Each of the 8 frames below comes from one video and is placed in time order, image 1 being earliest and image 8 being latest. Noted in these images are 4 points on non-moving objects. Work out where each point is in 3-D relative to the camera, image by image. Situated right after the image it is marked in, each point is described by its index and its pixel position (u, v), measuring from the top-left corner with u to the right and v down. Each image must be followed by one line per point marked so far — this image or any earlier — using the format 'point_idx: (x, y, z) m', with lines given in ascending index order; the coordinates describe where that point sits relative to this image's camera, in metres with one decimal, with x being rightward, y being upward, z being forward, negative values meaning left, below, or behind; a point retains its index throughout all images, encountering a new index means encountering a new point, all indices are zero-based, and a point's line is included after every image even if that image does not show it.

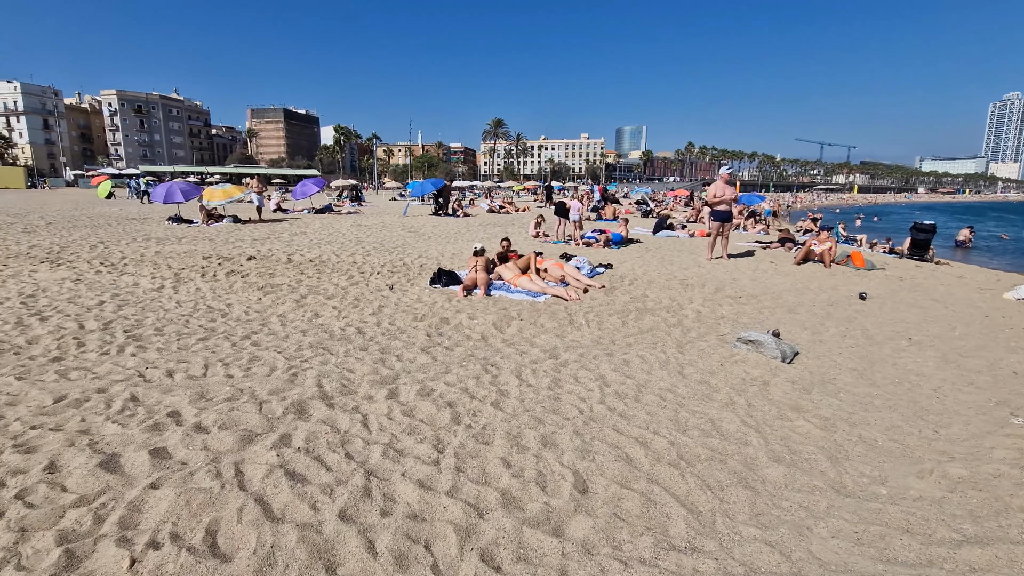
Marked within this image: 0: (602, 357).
0: (+0.8, -0.7, +4.8) m
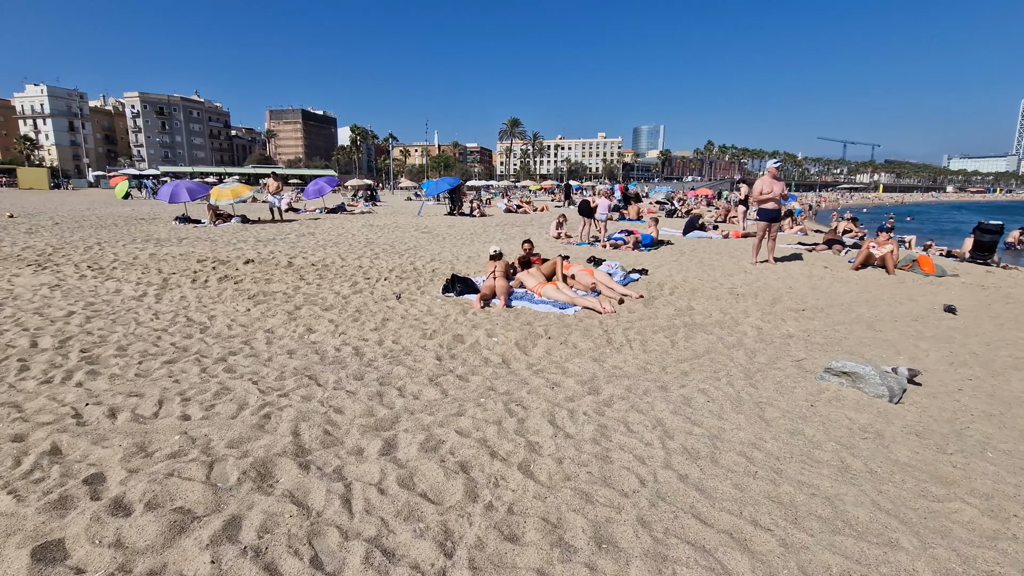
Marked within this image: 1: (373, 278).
0: (+1.1, -0.8, +3.8) m
1: (-2.1, +0.1, +7.8) m
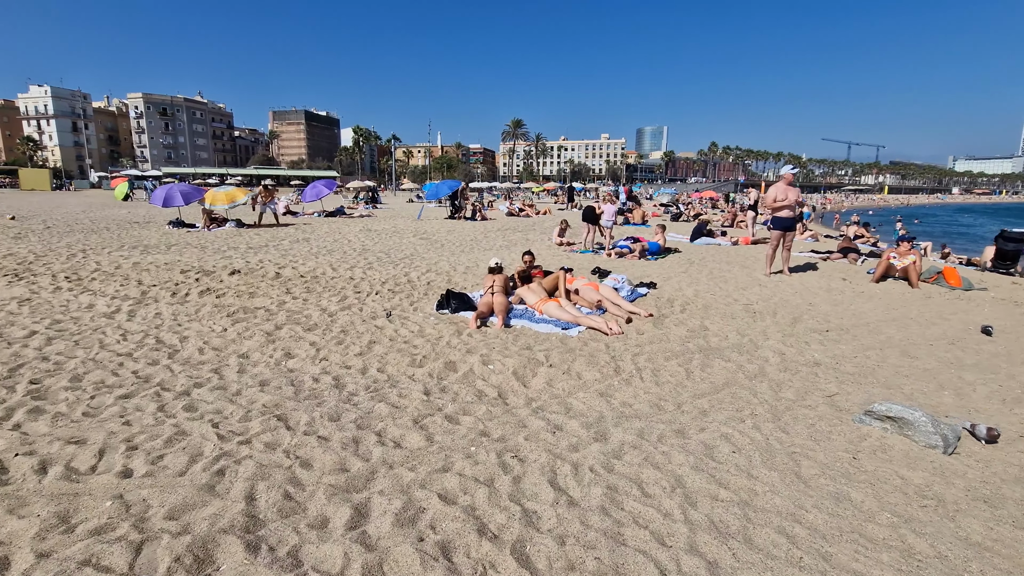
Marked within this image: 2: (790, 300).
0: (+1.0, -1.0, +3.3) m
1: (-2.1, -0.1, +7.3) m
2: (+3.8, -0.2, +7.1) m
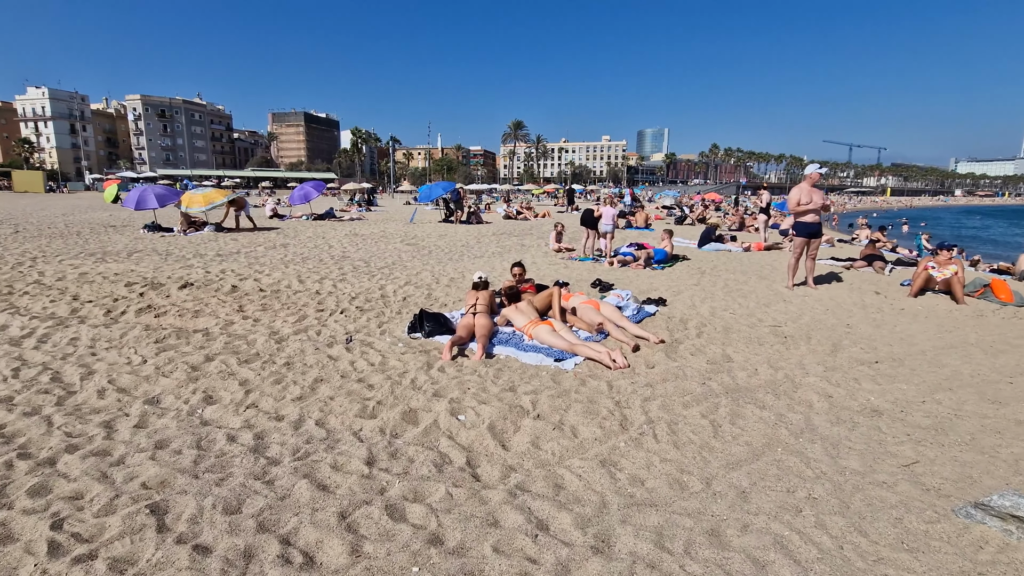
0: (+0.9, -1.2, +2.3) m
1: (-2.3, -0.3, +6.3) m
2: (+3.7, -0.4, +6.1) m
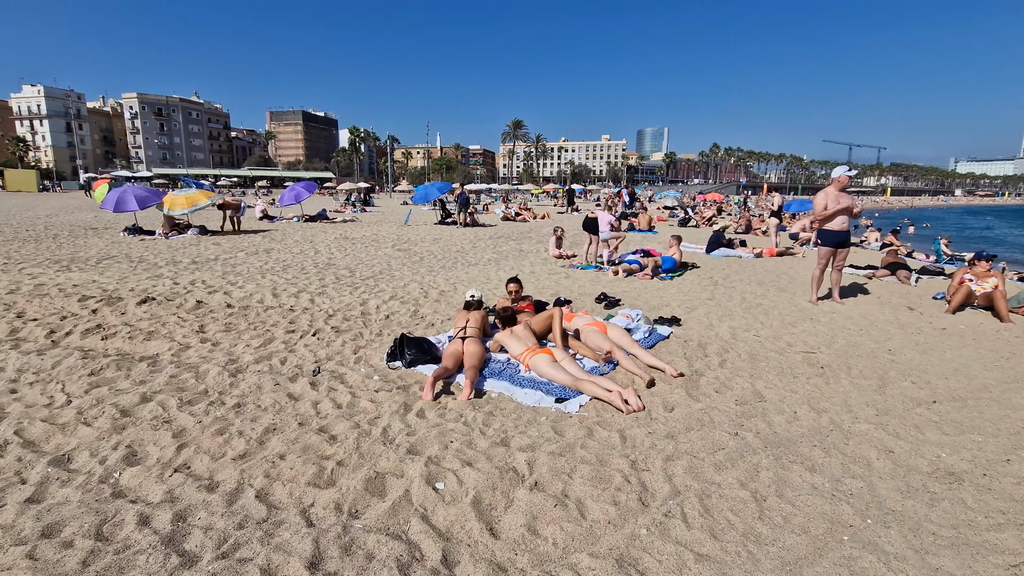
0: (+0.8, -1.4, +1.6) m
1: (-2.3, -0.5, +5.6) m
2: (+3.6, -0.6, +5.3) m
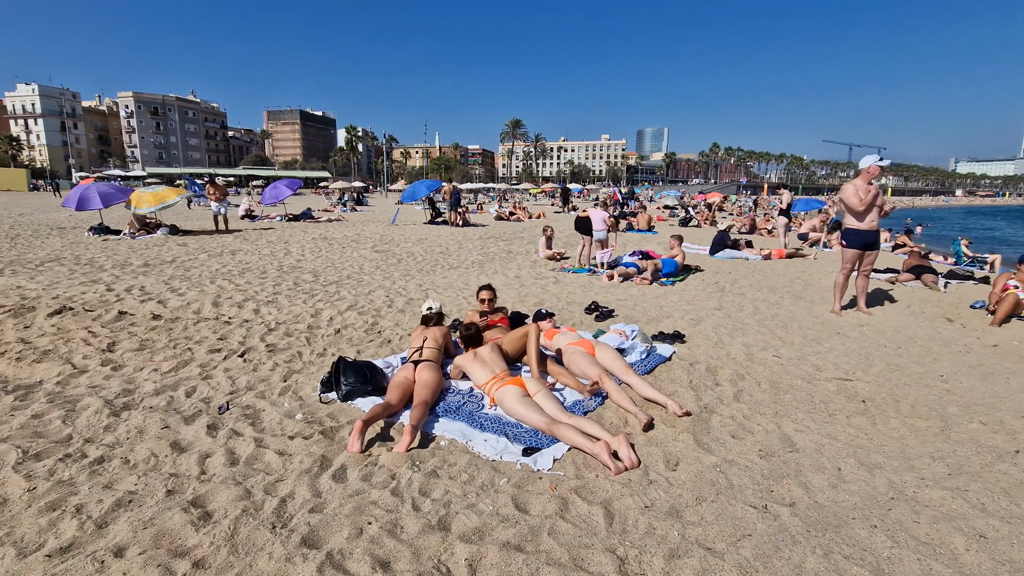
0: (+0.5, -1.5, +0.6) m
1: (-2.6, -0.6, +4.6) m
2: (+3.3, -0.7, +4.4) m
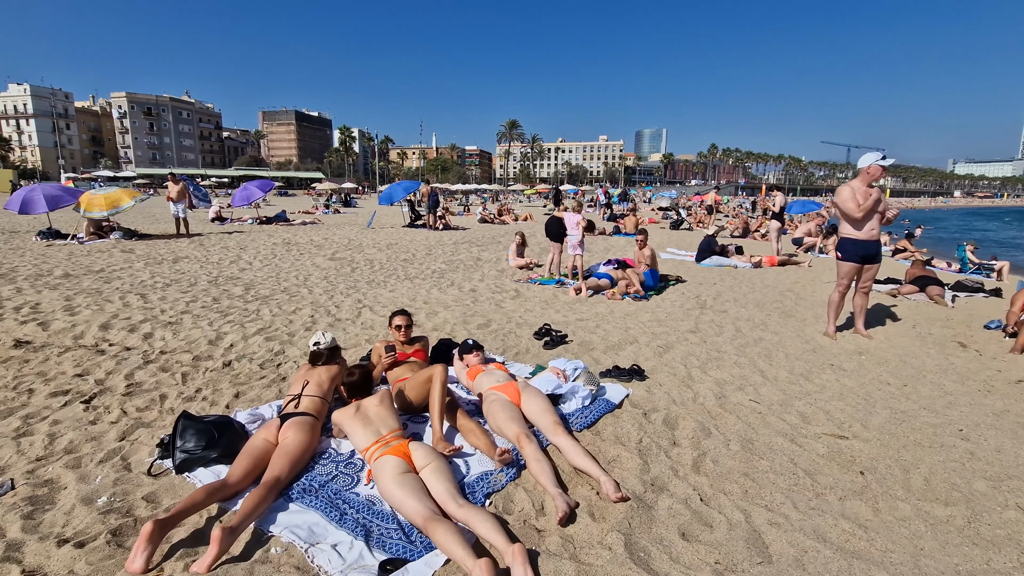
0: (-0.1, -1.7, -0.3) m
1: (-3.2, -0.8, +3.7) m
2: (+2.7, -0.9, +3.5) m
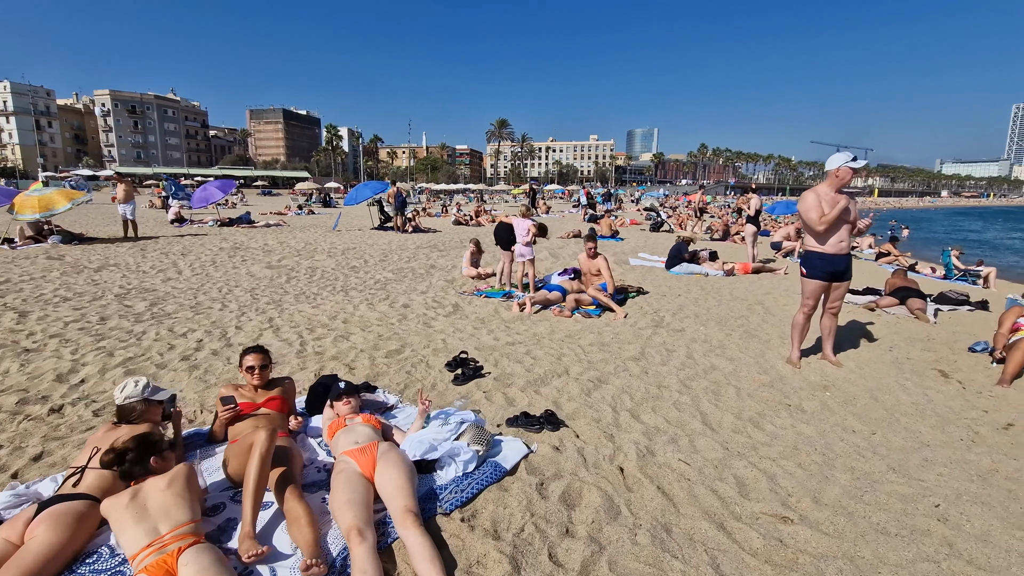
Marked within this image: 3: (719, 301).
0: (-0.7, -1.9, -1.0) m
1: (-4.0, -1.0, +3.0) m
2: (+2.0, -1.1, +2.8) m
3: (+2.9, -0.2, +7.1) m
